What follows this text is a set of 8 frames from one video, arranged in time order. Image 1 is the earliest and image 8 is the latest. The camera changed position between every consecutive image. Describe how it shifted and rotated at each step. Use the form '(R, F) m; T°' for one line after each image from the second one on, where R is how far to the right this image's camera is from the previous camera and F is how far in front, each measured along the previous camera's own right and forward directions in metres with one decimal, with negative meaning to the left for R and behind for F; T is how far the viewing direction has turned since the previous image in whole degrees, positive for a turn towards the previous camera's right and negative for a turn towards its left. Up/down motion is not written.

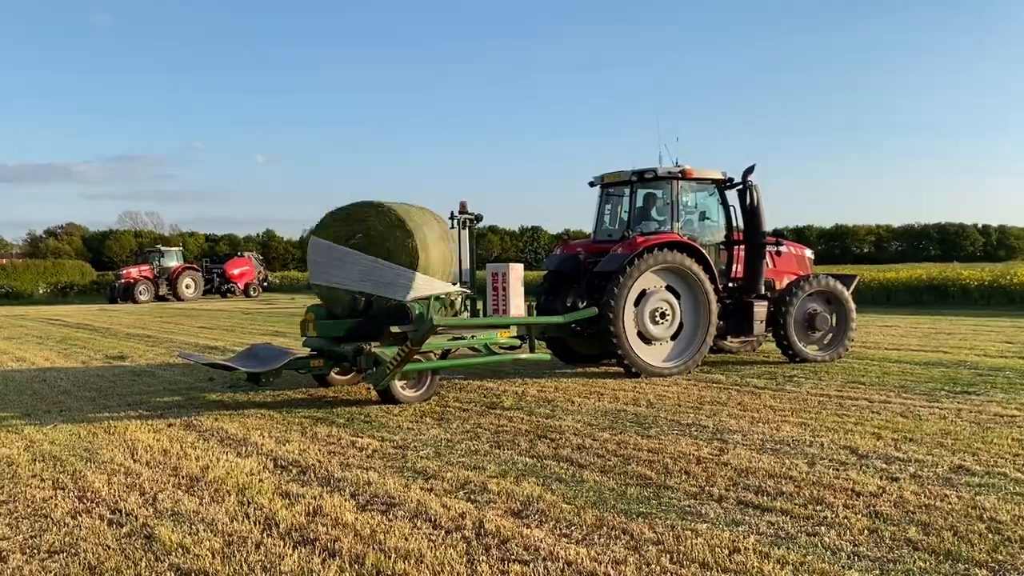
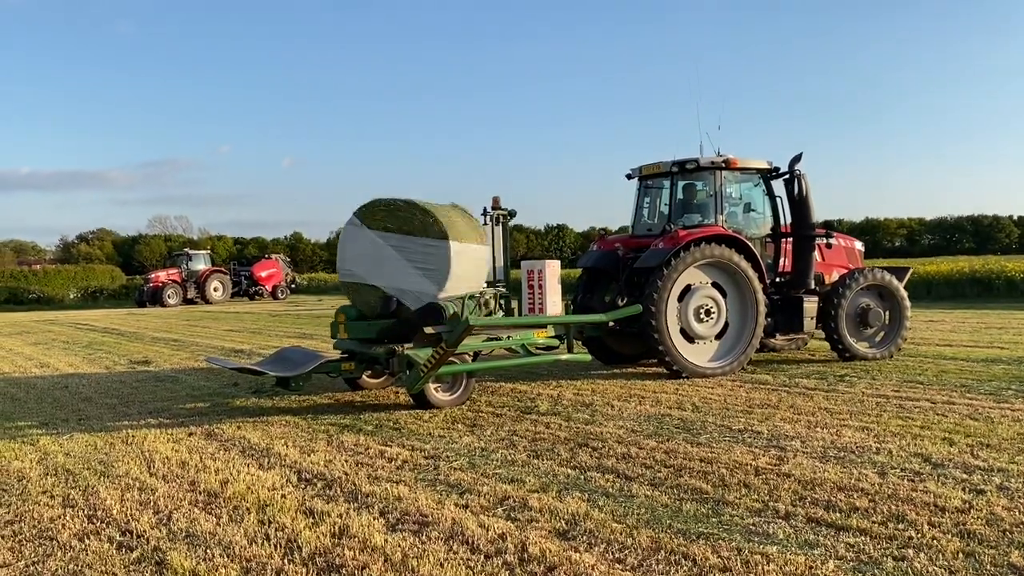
(-0.1, +0.3) m; -2°
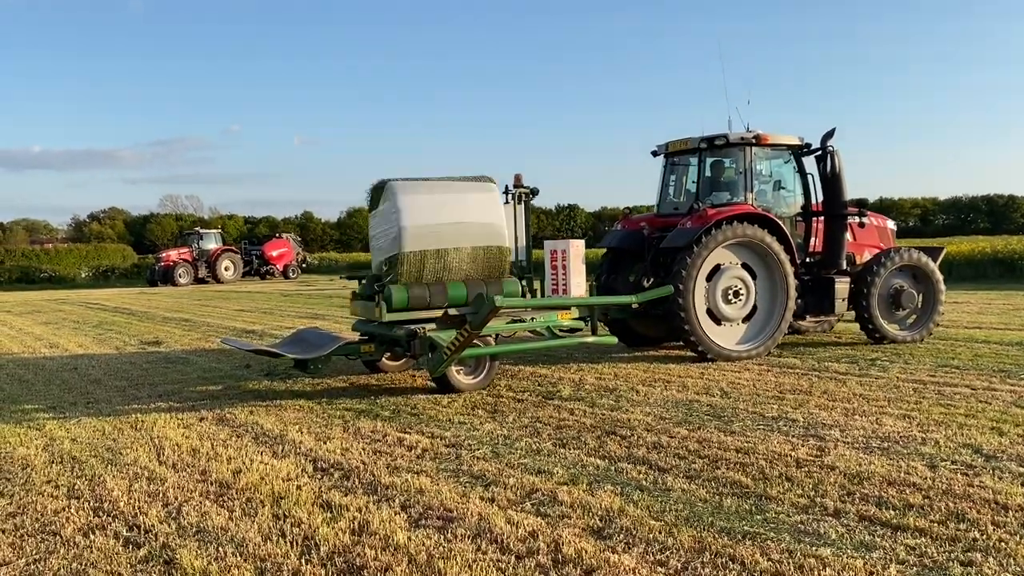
(-0.1, +0.2) m; -1°
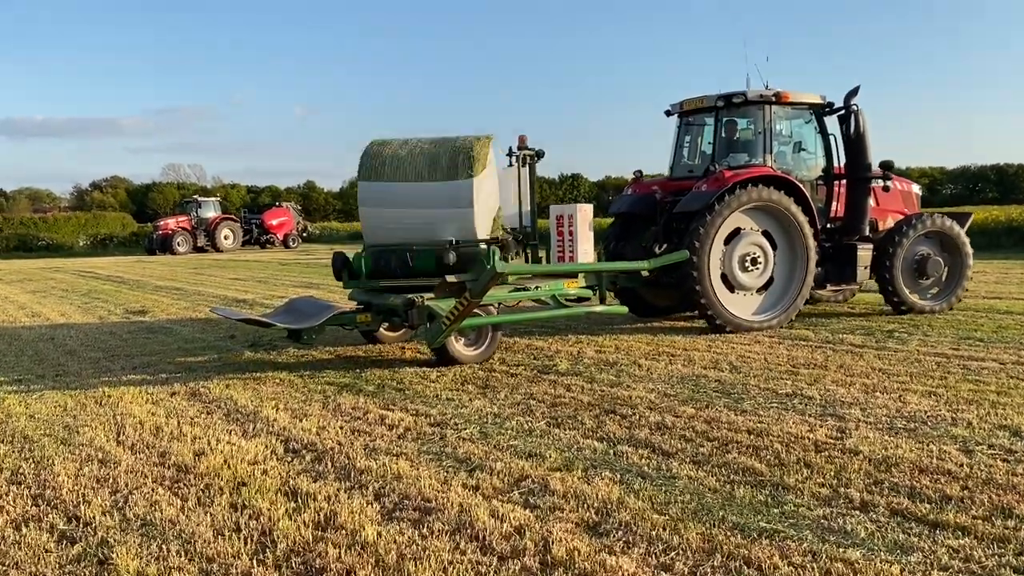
(+0.1, +0.4) m; 0°
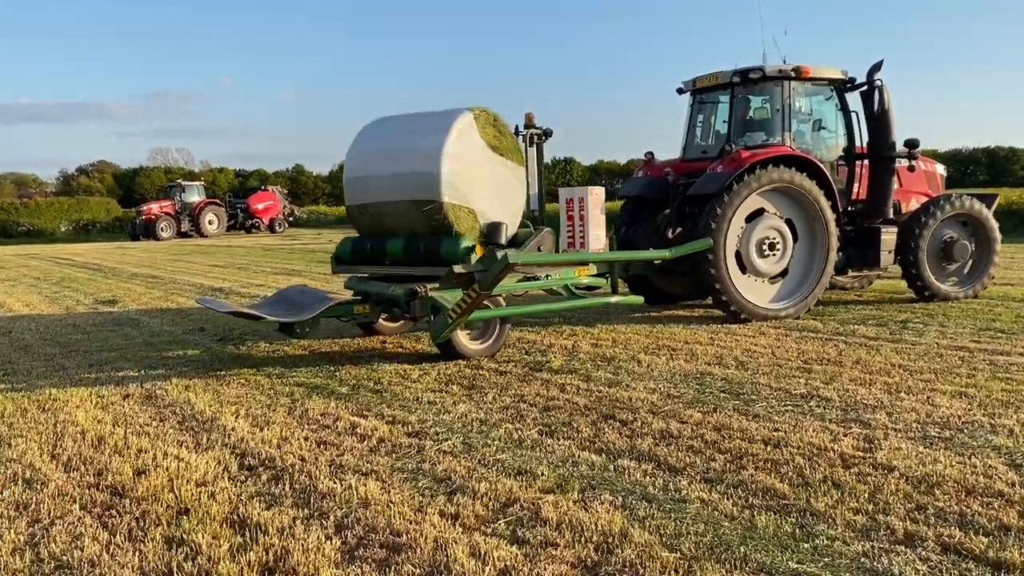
(0.0, +0.4) m; +1°
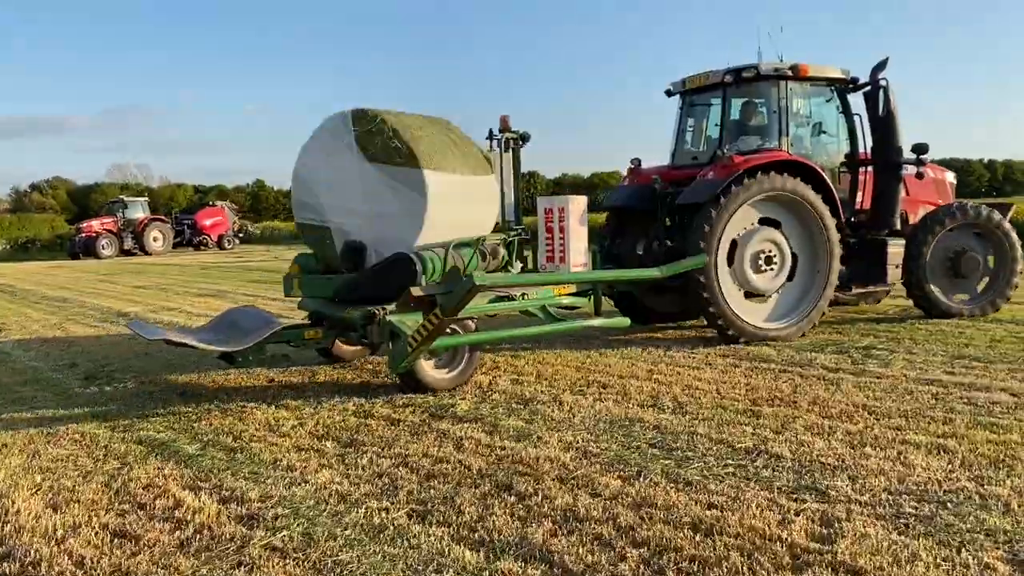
(+0.3, +0.8) m; +2°
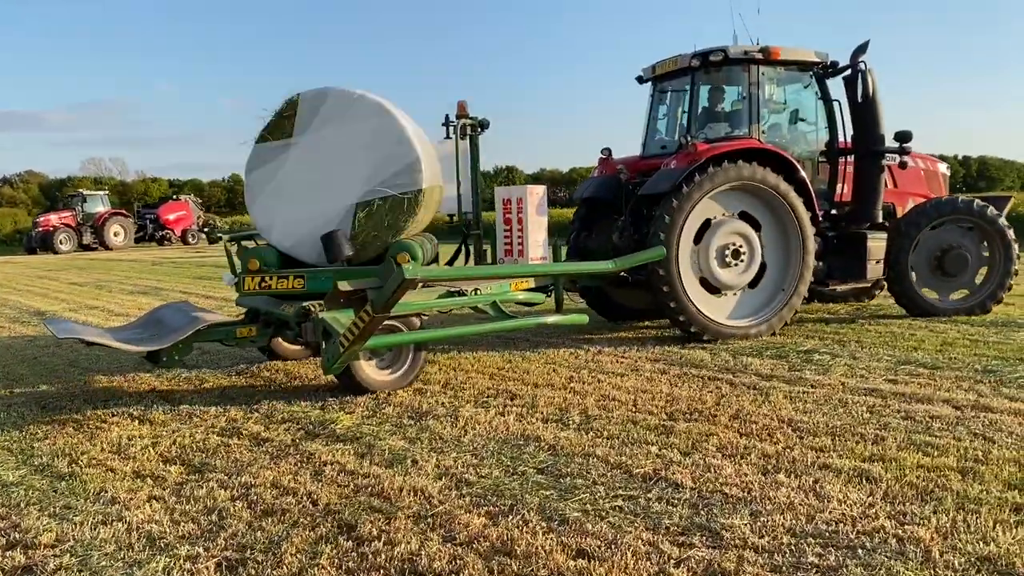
(+0.4, +0.5) m; +1°
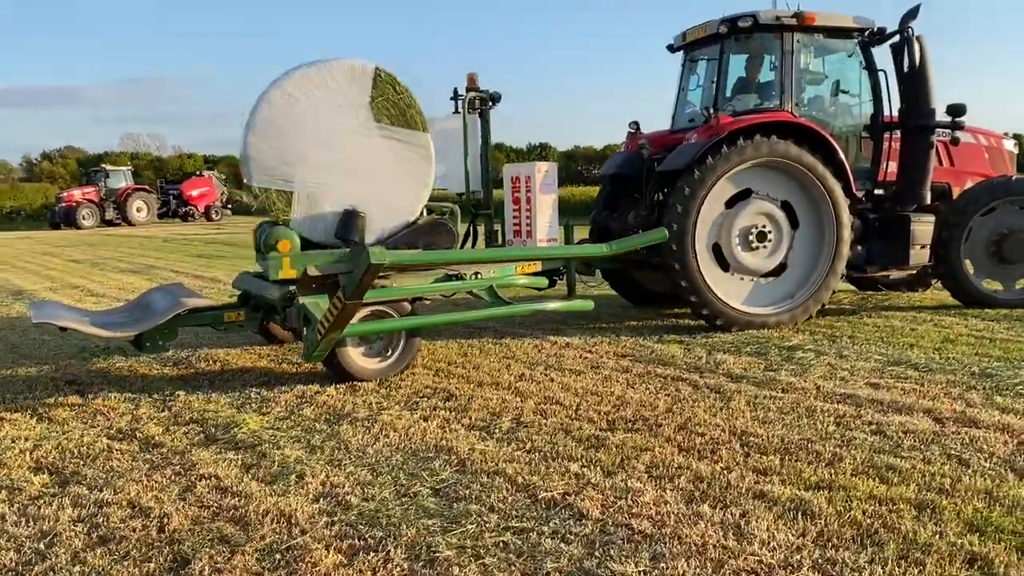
(+0.4, +0.4) m; -2°
